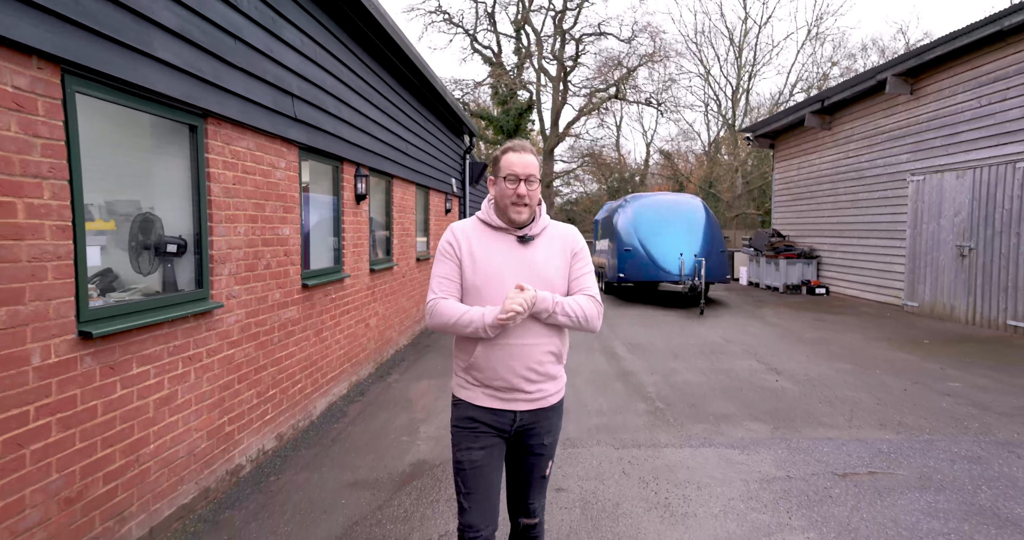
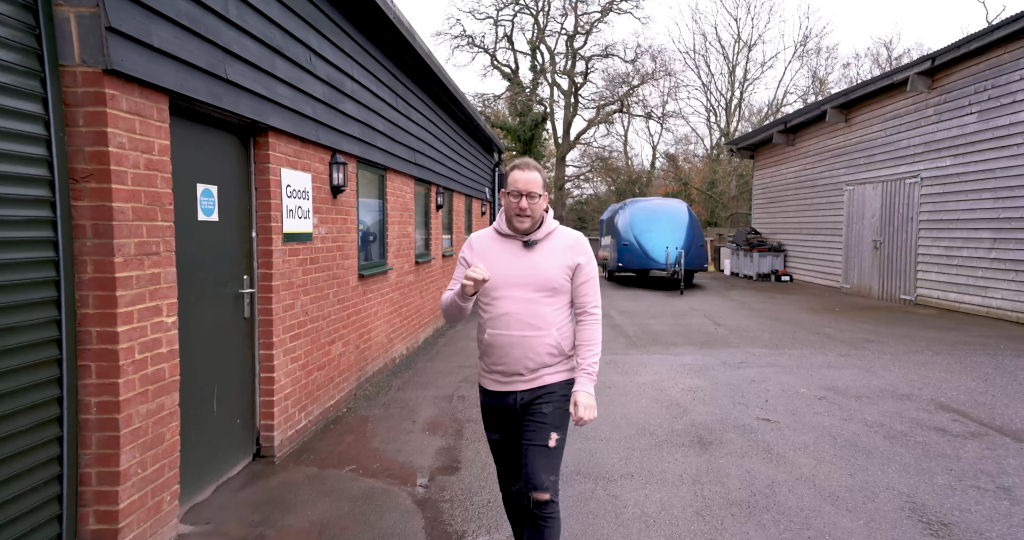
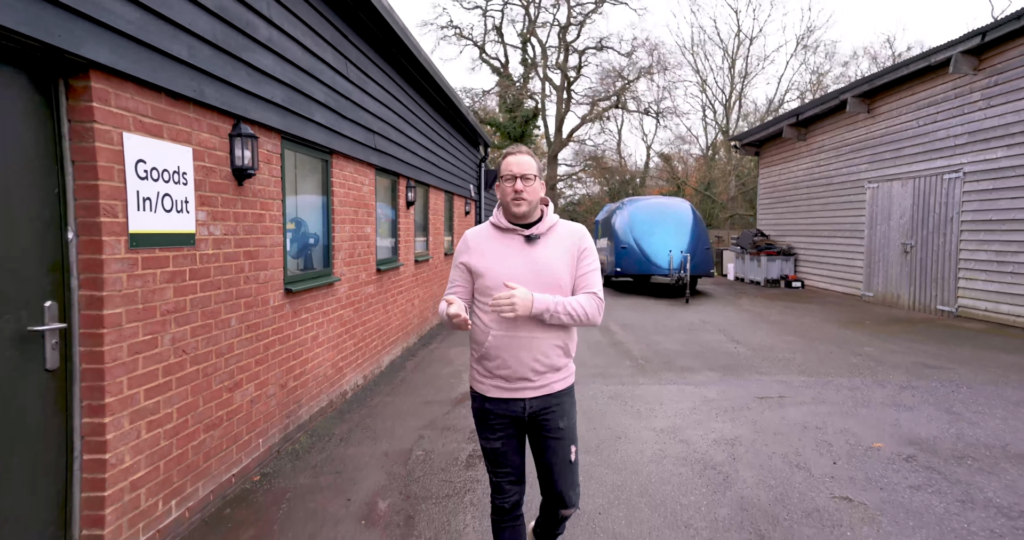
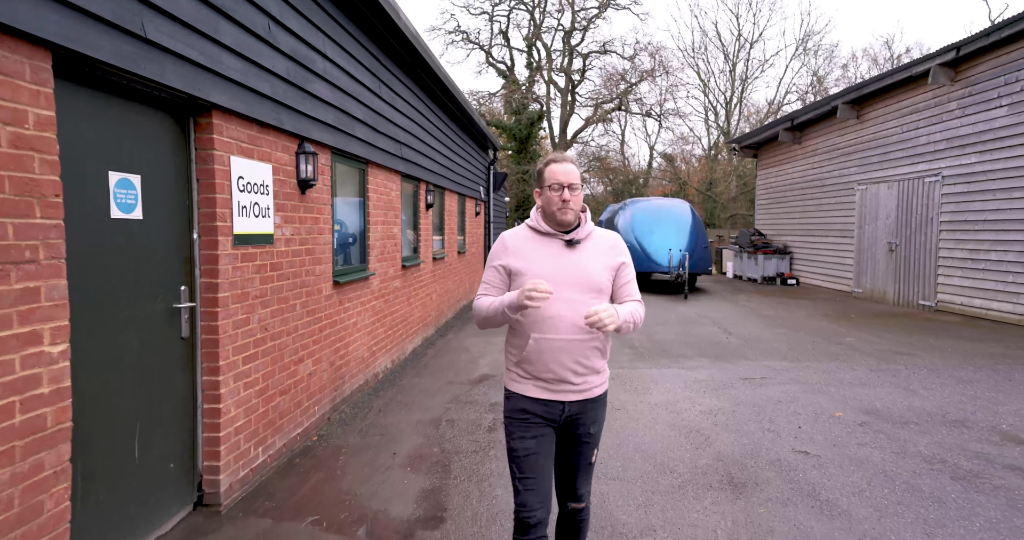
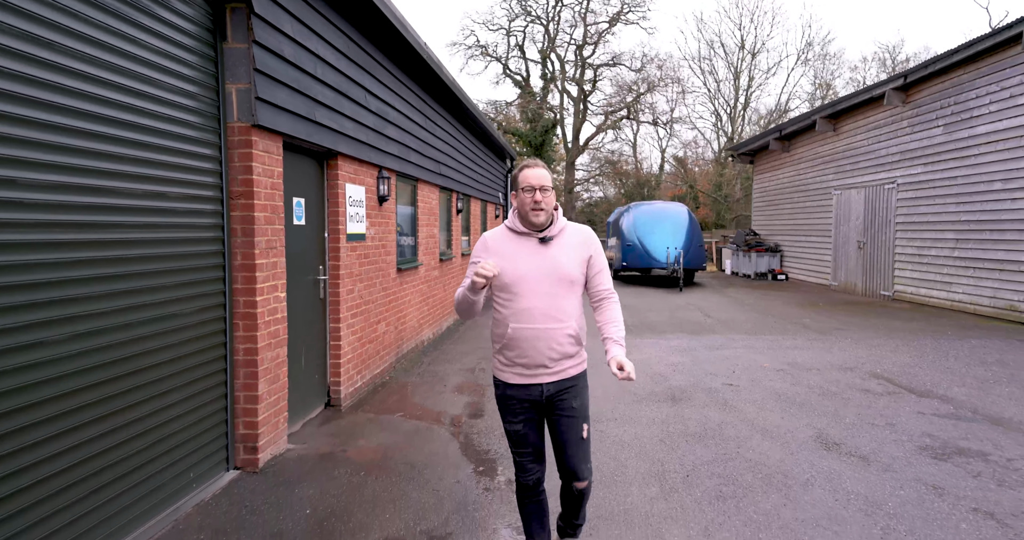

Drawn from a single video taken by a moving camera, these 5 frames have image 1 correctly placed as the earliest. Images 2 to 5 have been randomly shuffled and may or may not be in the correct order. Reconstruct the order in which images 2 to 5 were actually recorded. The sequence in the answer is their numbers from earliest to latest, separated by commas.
3, 4, 2, 5
